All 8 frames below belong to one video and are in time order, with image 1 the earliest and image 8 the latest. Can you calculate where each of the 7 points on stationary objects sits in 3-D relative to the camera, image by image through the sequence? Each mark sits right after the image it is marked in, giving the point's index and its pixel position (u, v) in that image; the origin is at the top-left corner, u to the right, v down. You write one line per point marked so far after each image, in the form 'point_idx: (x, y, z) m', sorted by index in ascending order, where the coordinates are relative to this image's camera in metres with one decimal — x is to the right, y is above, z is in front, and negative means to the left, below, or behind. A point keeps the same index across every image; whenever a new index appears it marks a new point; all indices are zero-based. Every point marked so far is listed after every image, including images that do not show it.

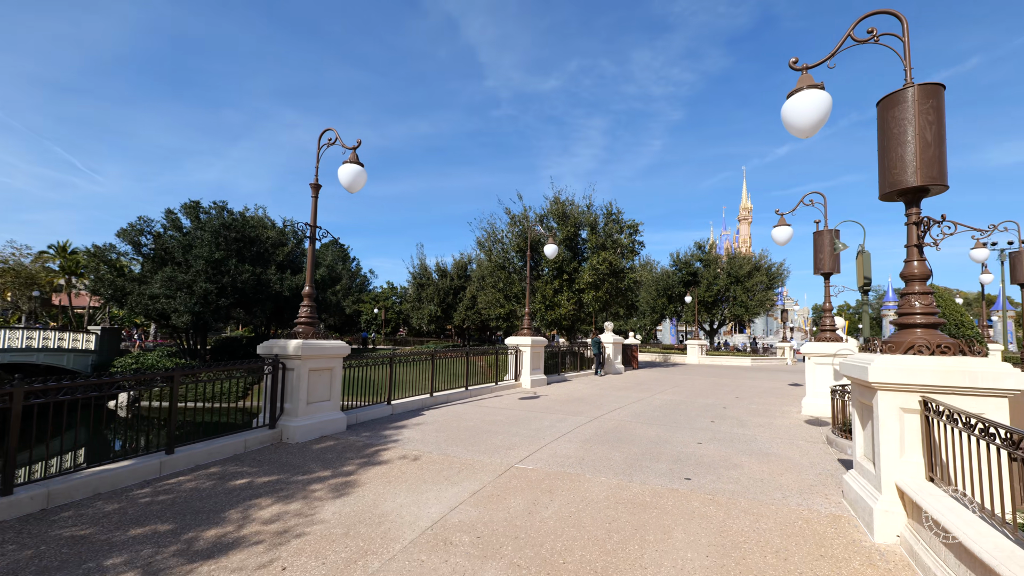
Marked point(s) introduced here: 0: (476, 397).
0: (-0.9, -2.8, +11.4) m
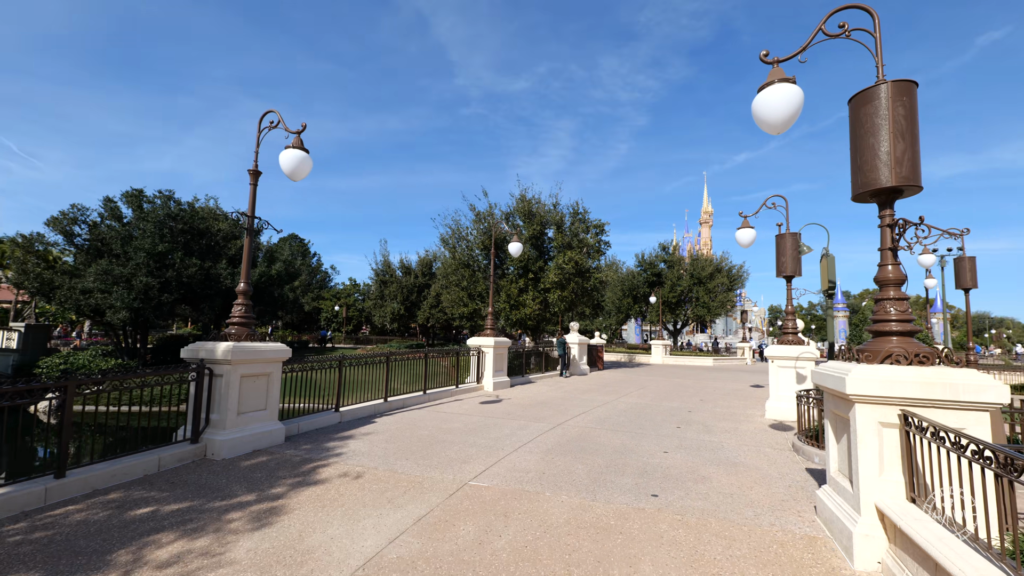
0: (-1.9, -2.7, +10.8) m
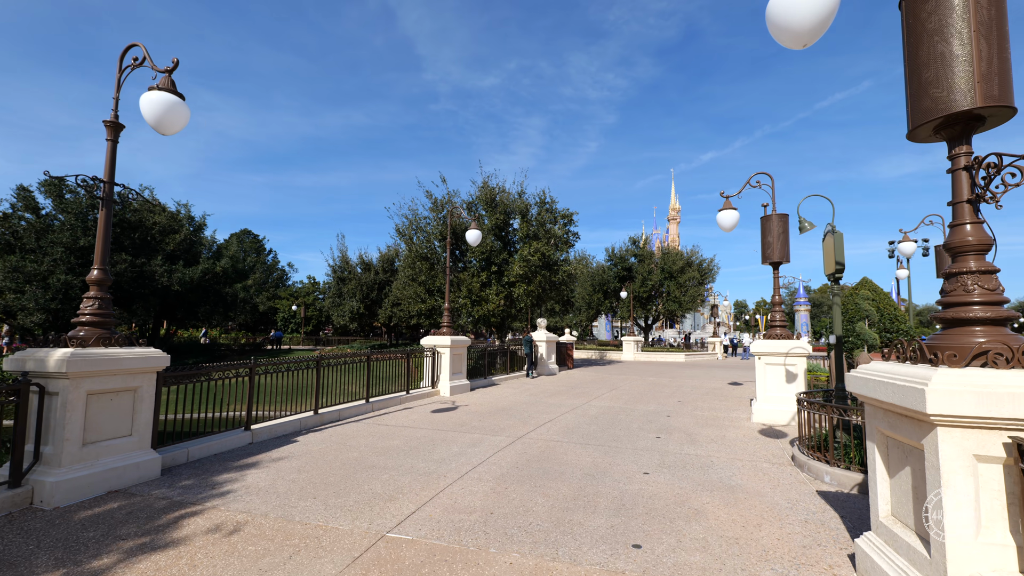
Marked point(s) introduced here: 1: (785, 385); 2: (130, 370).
0: (-2.8, -2.6, +9.4) m
1: (+5.0, -1.8, +8.3) m
2: (-3.9, -0.8, +4.6) m
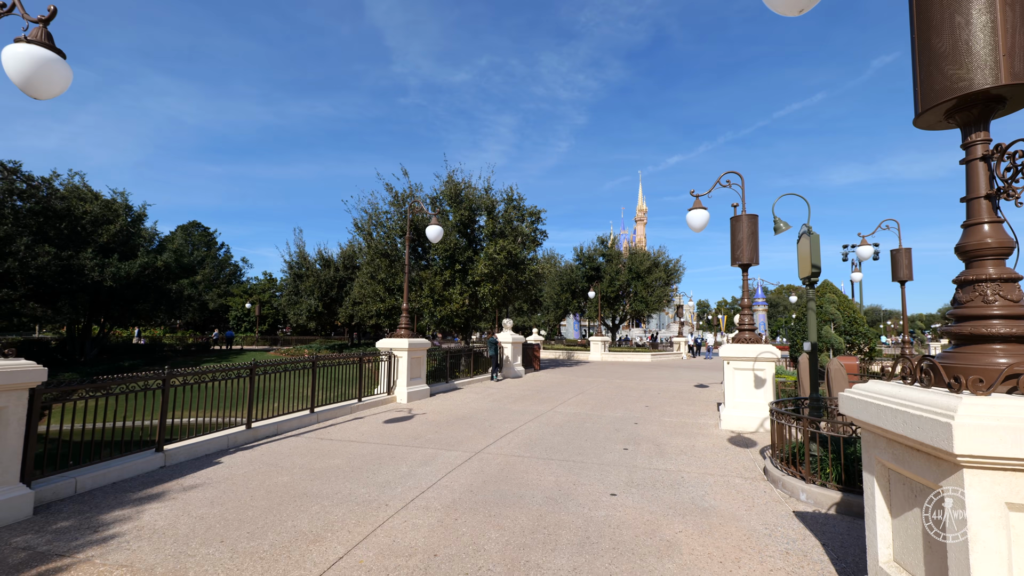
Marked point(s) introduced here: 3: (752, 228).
0: (-3.5, -2.6, +8.6) m
1: (+4.3, -1.8, +8.0) m
2: (-4.4, -0.8, +3.8) m
3: (+4.6, +1.2, +8.7) m
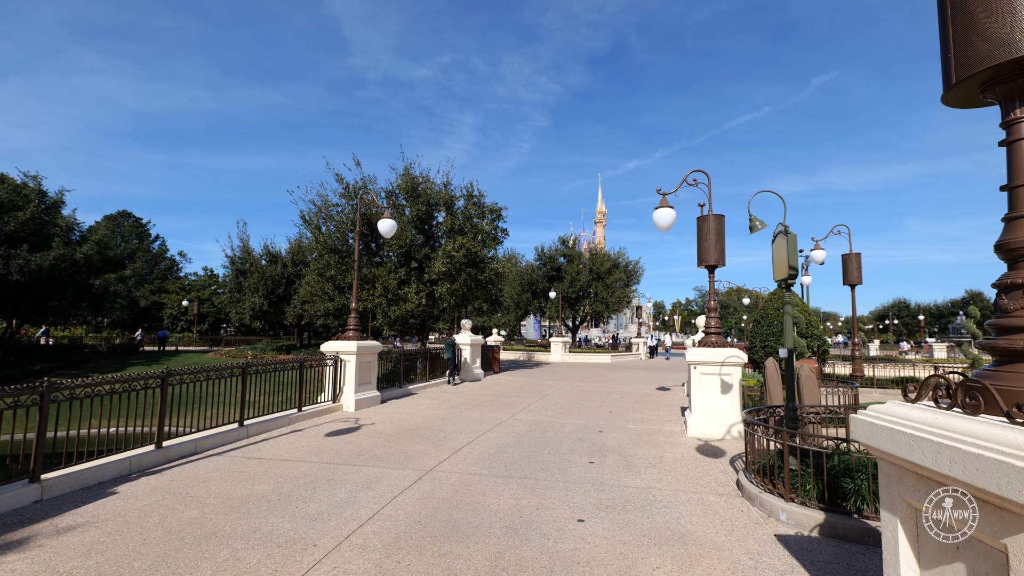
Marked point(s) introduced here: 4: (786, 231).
0: (-4.3, -2.5, +7.6) m
1: (+3.6, -1.9, +7.8) m
2: (-4.7, -0.8, +2.8) m
3: (+3.8, +1.1, +8.4) m
4: (+3.1, +0.7, +5.2) m
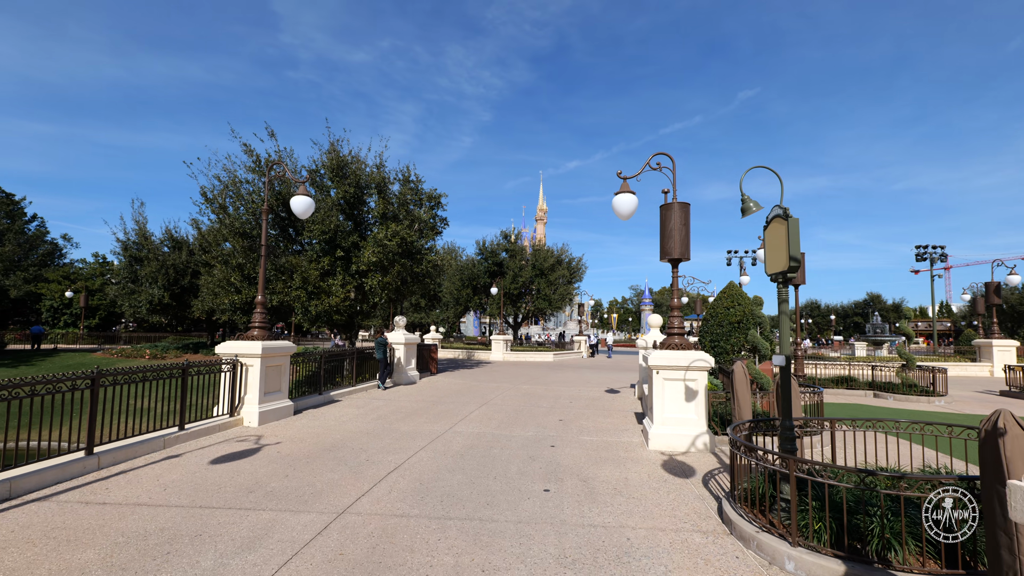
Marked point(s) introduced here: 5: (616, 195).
0: (-5.1, -2.3, +5.8) m
1: (+2.7, -1.8, +7.0) m
2: (-4.8, -0.6, +0.9) m
3: (+2.9, +1.2, +7.7) m
4: (+2.6, +0.7, +4.3) m
5: (+1.8, +1.6, +7.9) m
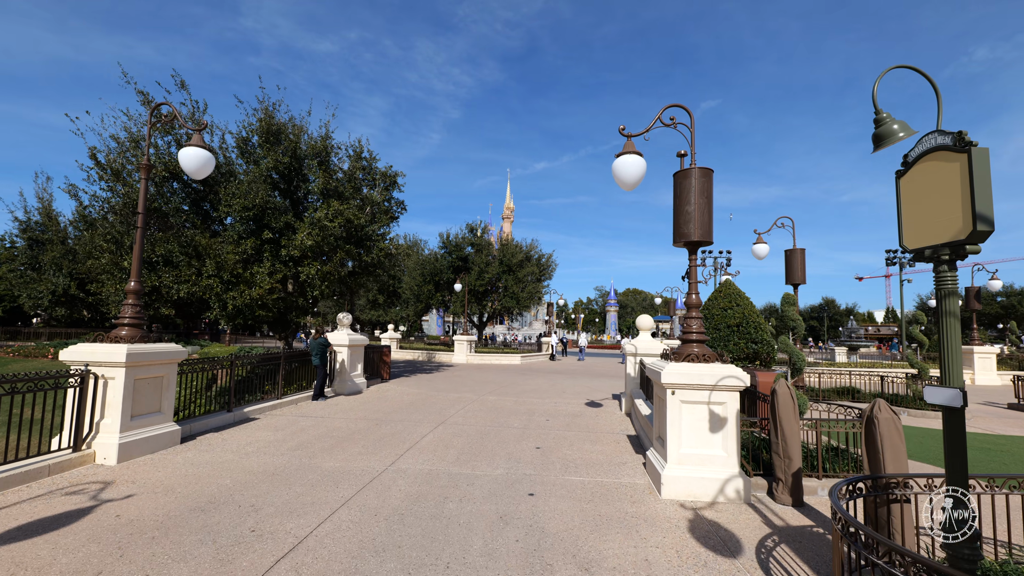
0: (-5.4, -2.1, +3.4) m
1: (+2.3, -1.7, +5.2) m
2: (-4.7, -0.4, -1.4) m
3: (+2.5, +1.3, +5.9) m
4: (+2.5, +0.8, +2.6) m
5: (+1.4, +1.7, +6.0) m
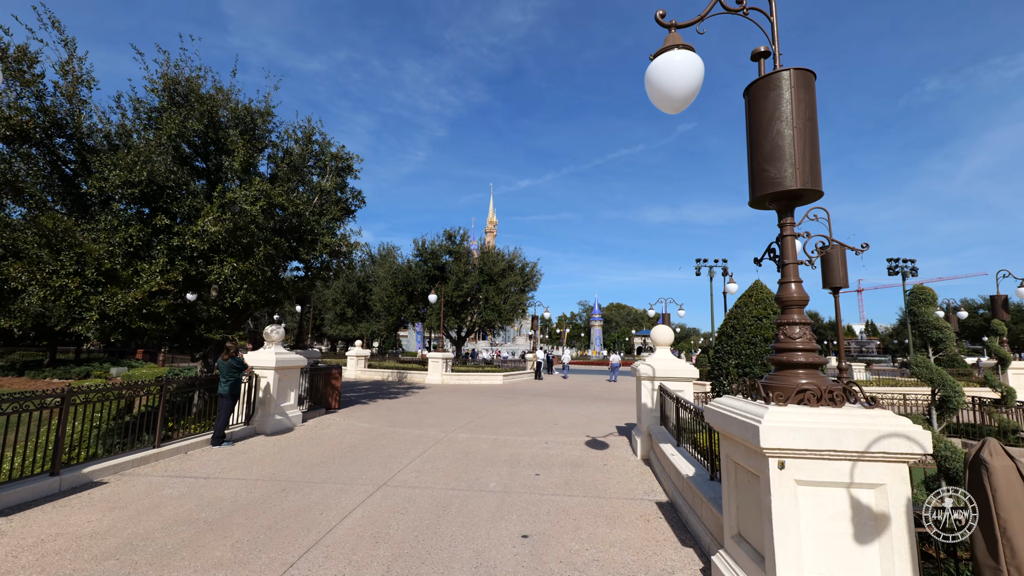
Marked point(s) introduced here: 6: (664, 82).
0: (-5.5, -1.9, +0.6) m
1: (+2.0, -1.6, +2.7) m
2: (-4.7, 0.0, -4.1) m
3: (+2.2, +1.4, +3.5) m
4: (+2.3, +1.0, +0.1) m
5: (+1.2, +1.8, +3.6) m
6: (+1.2, +1.6, +3.6) m
